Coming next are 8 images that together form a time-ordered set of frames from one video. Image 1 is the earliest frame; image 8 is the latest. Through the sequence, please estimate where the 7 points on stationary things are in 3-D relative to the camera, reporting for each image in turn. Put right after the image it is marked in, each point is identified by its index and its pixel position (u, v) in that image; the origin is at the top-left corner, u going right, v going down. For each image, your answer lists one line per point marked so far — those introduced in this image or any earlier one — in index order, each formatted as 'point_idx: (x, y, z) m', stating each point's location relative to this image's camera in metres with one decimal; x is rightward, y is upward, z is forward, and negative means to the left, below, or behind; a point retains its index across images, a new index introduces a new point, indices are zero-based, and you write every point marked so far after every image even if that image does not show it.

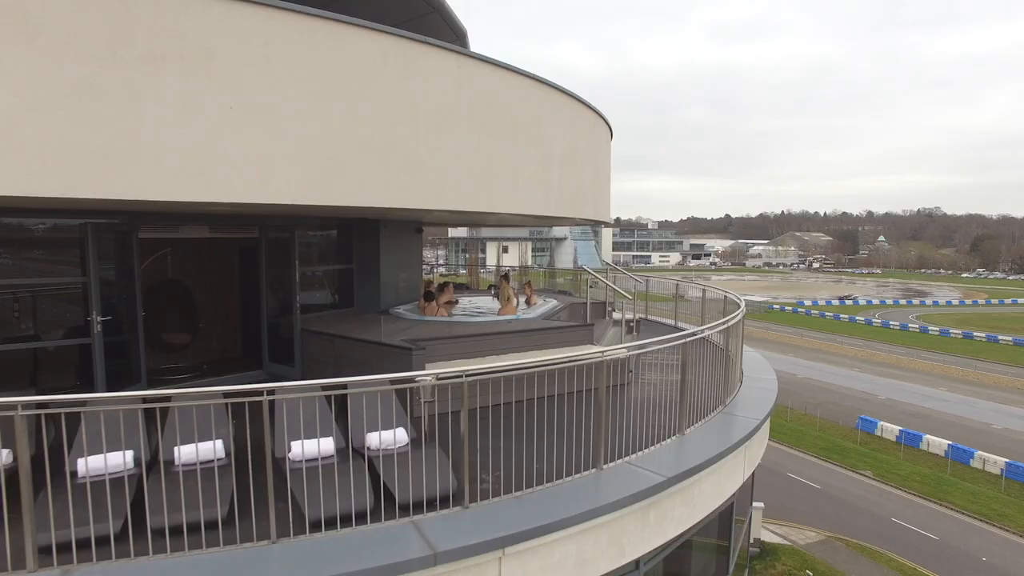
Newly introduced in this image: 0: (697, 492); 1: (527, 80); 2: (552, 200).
0: (+1.5, -1.6, +4.4) m
1: (+0.2, +2.5, +6.9) m
2: (+0.5, +1.2, +7.6) m
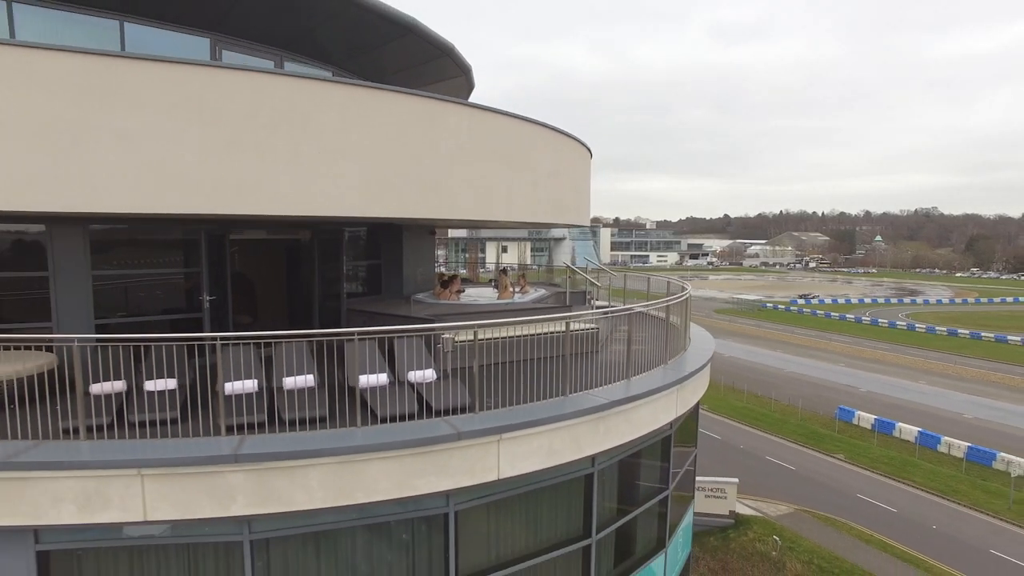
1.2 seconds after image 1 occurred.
0: (+1.4, -1.4, +6.4) m
1: (+0.2, +2.6, +8.9) m
2: (+0.5, +1.4, +9.5) m
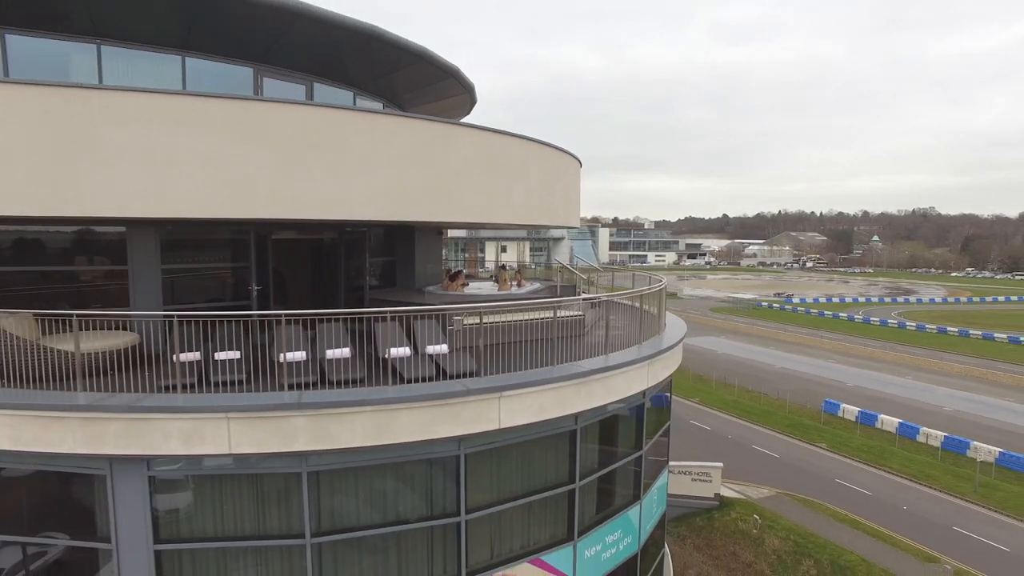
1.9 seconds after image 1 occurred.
0: (+1.4, -1.3, +7.8) m
1: (+0.1, +2.8, +10.3) m
2: (+0.5, +1.5, +10.9) m
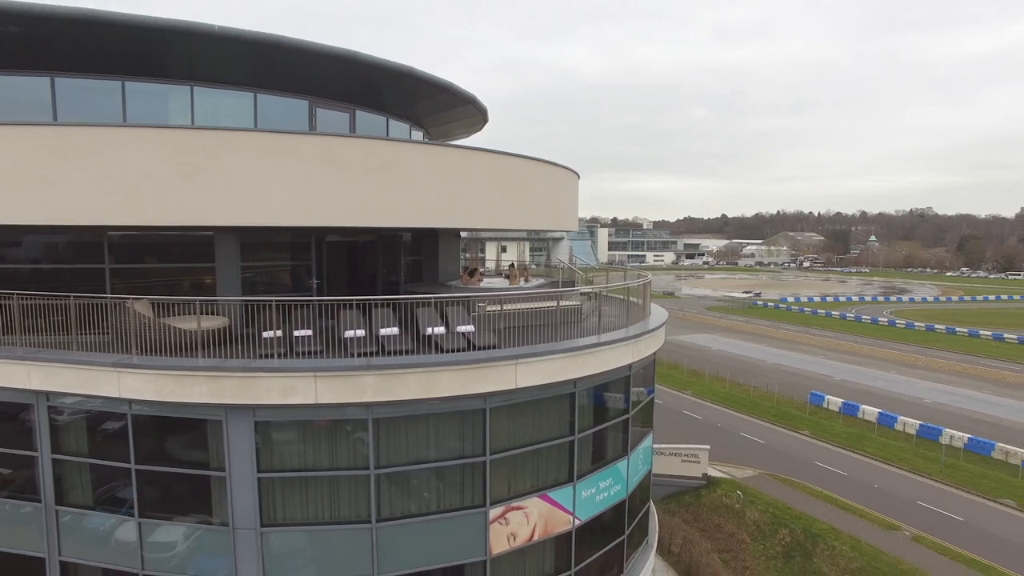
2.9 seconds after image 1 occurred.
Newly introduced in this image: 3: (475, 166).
0: (+1.6, -1.2, +9.8) m
1: (+0.3, +2.9, +12.3) m
2: (+0.7, +1.6, +12.9) m
3: (-0.7, +2.5, +11.3) m
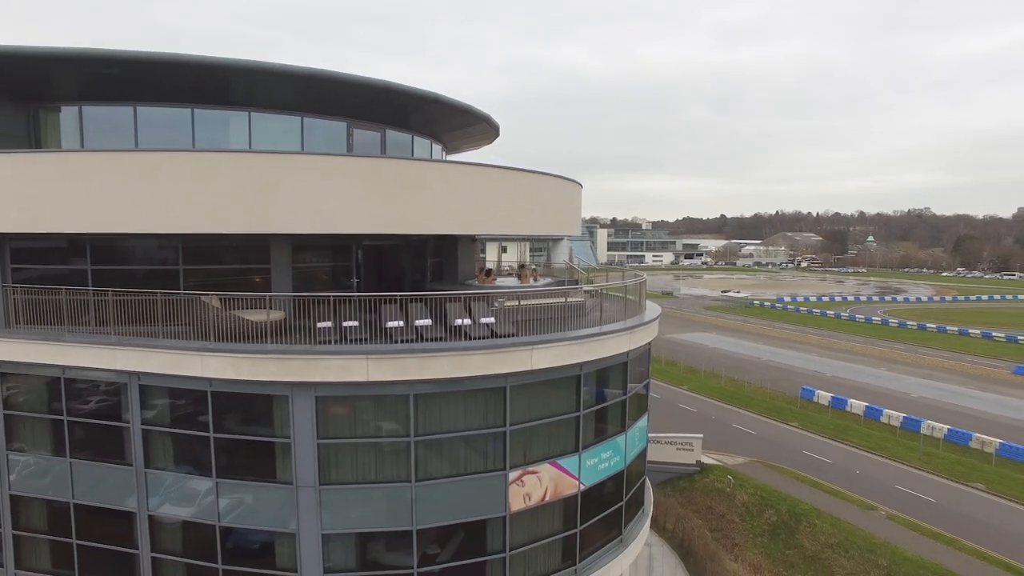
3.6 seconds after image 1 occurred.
0: (+1.9, -1.1, +11.4) m
1: (+0.6, +2.9, +14.0) m
2: (+1.0, +1.6, +14.6) m
3: (-0.4, +2.5, +13.0) m
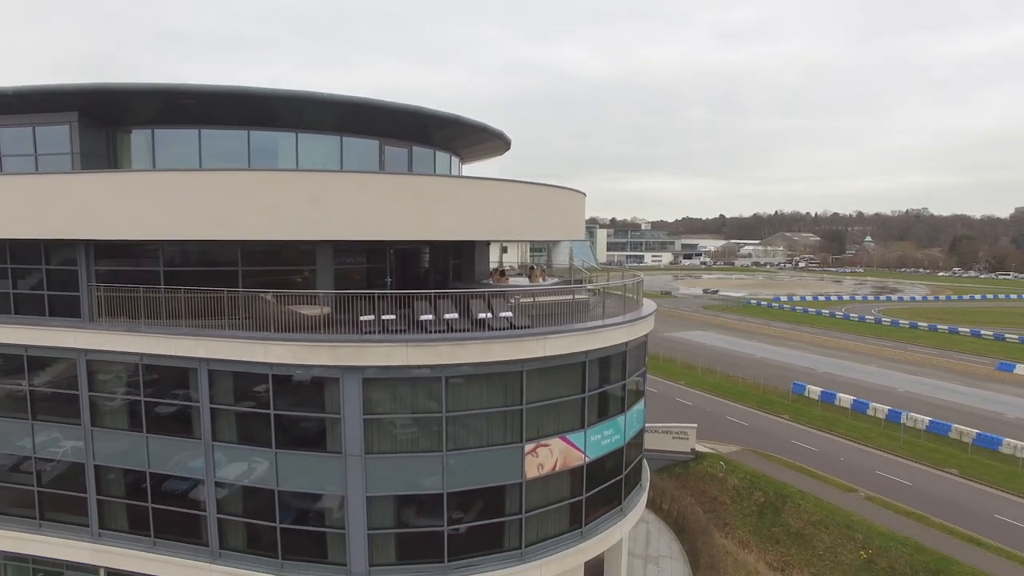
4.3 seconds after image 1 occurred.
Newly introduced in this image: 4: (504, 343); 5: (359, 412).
0: (+2.2, -1.1, +13.2) m
1: (+1.0, +3.0, +15.7) m
2: (+1.3, +1.7, +16.4) m
3: (-0.1, +2.5, +14.8) m
4: (-0.2, -1.2, +11.7) m
5: (-3.2, -2.6, +11.7) m
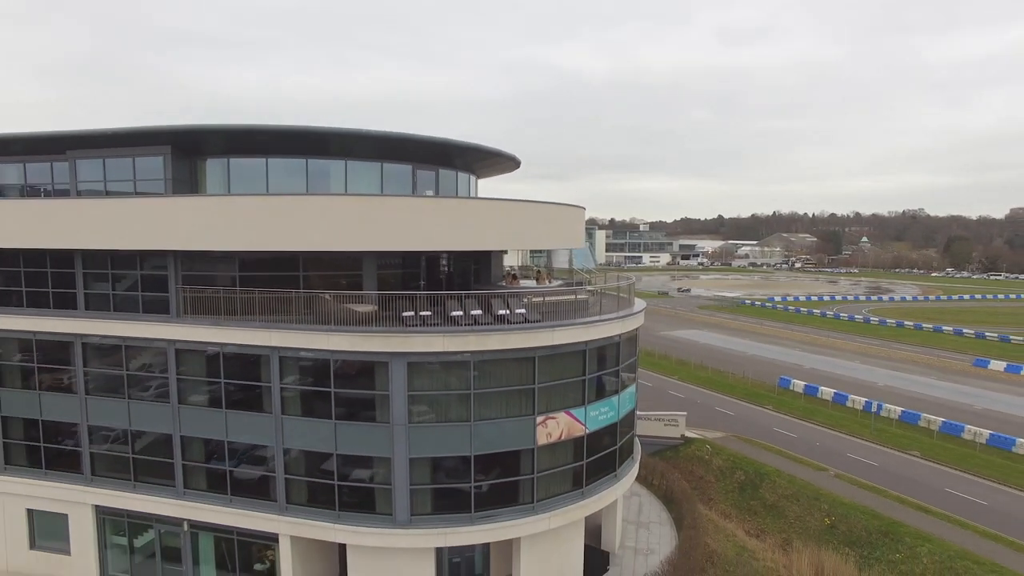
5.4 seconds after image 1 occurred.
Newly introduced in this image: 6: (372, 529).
0: (+2.6, -1.2, +16.0) m
1: (+1.3, +2.9, +18.5) m
2: (+1.7, +1.6, +19.2) m
3: (+0.3, +2.5, +17.6) m
4: (+0.2, -1.2, +14.5) m
5: (-2.8, -2.6, +14.5) m
6: (-3.7, -6.4, +14.8) m
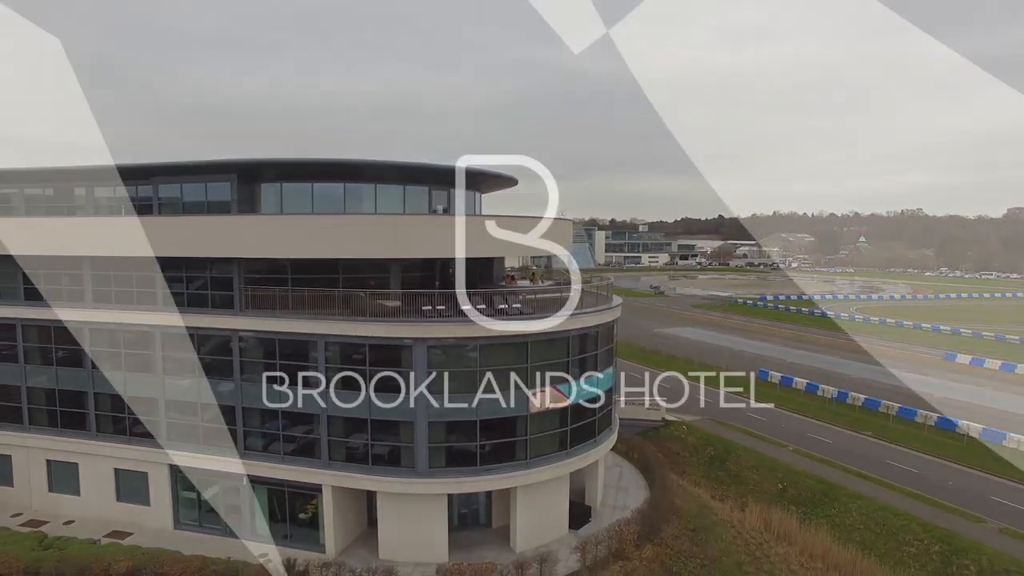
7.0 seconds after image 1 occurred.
0: (+2.5, -1.1, +19.7) m
1: (+1.3, +3.0, +22.3) m
2: (+1.6, +1.7, +22.9) m
3: (+0.2, +2.5, +21.3) m
4: (+0.1, -1.2, +18.3) m
5: (-2.9, -2.6, +18.2) m
6: (-3.8, -6.3, +18.5) m
